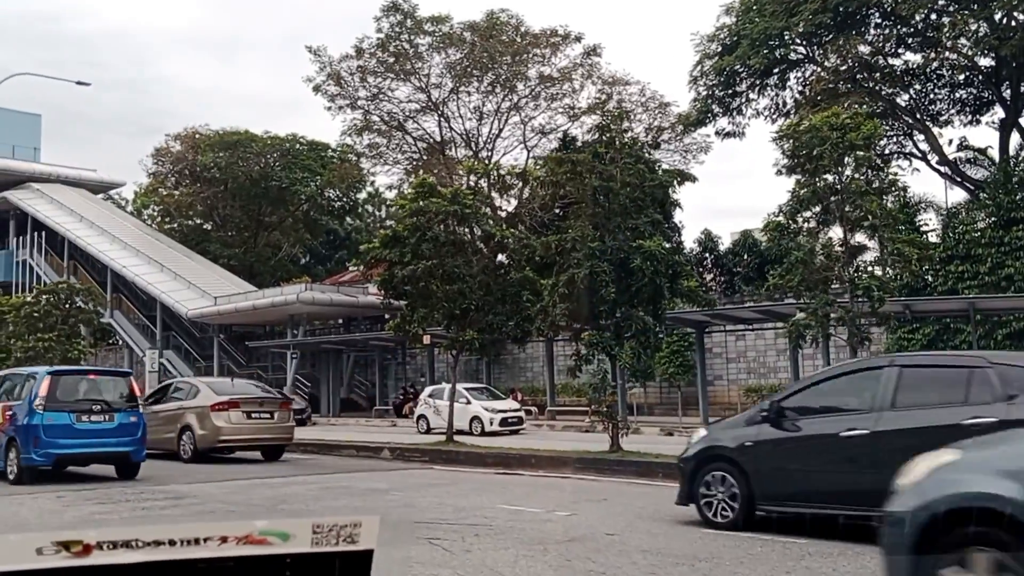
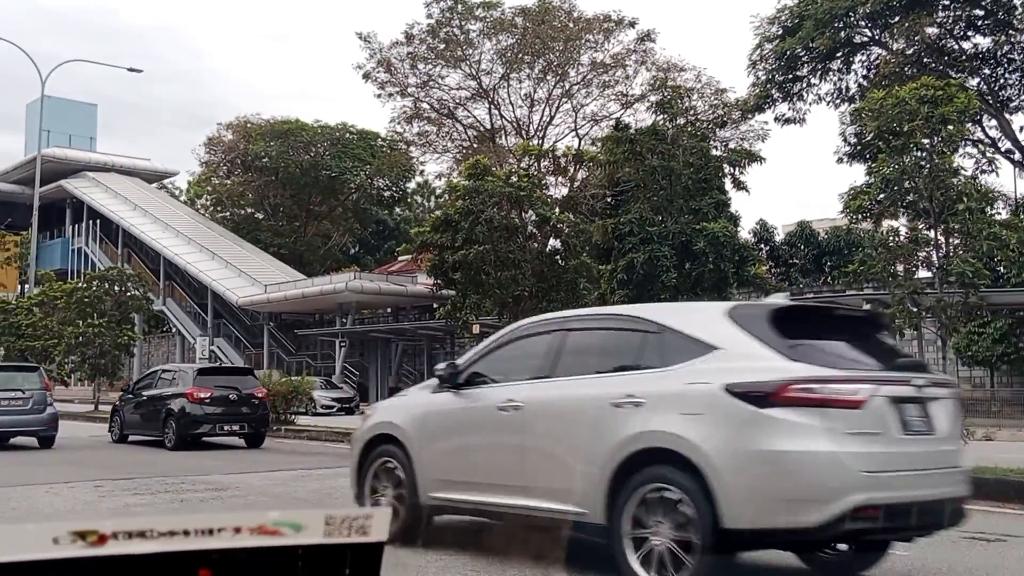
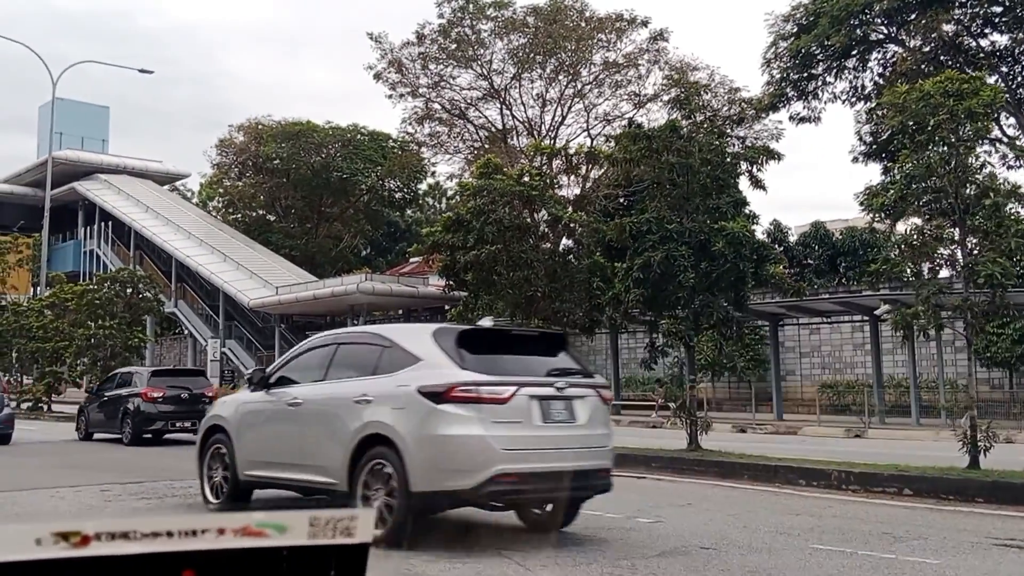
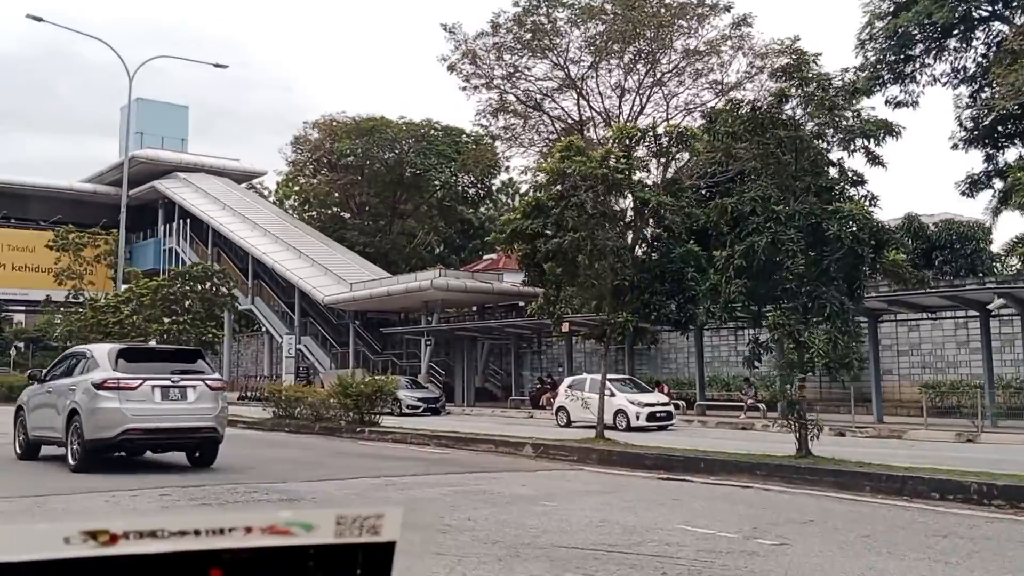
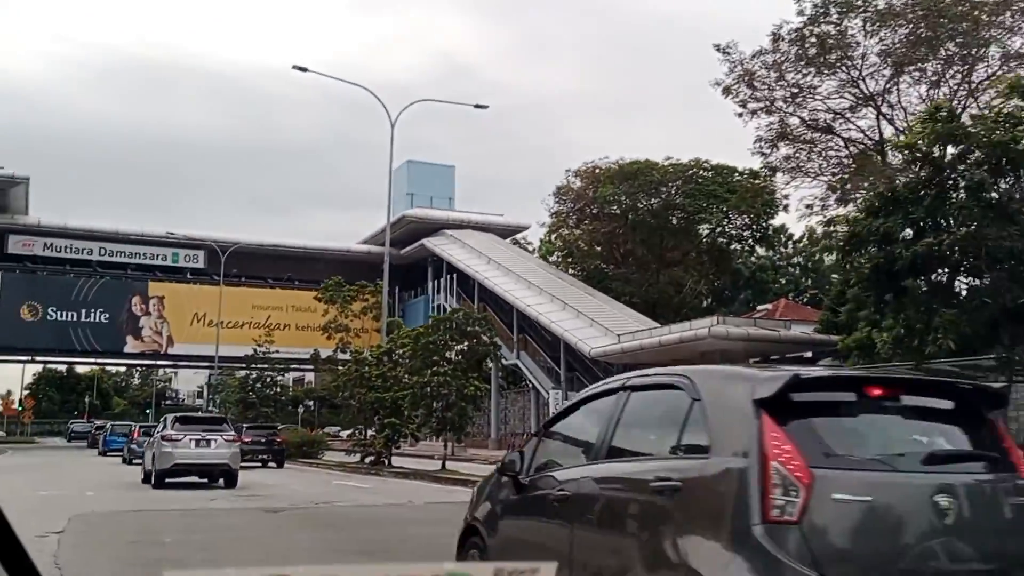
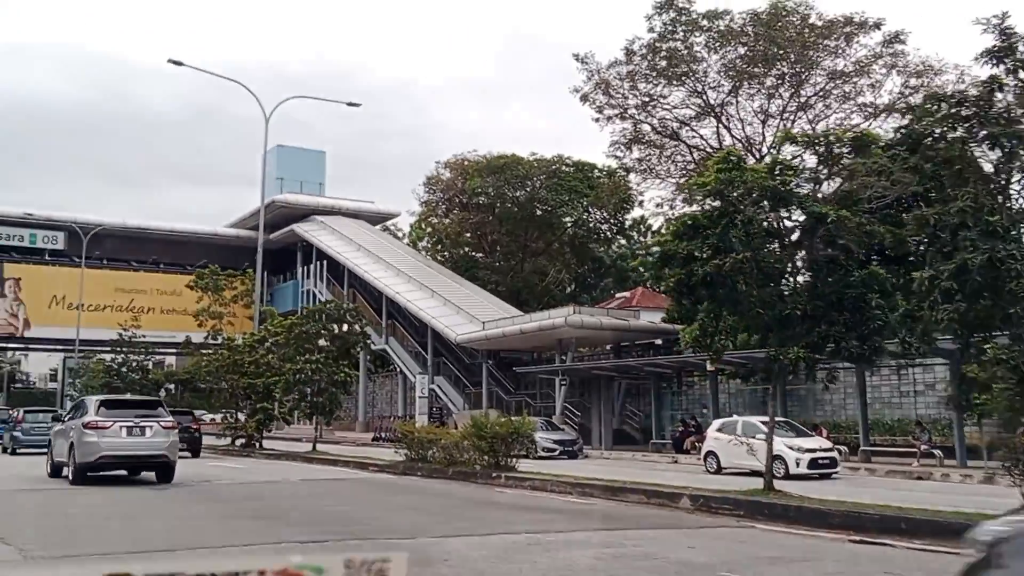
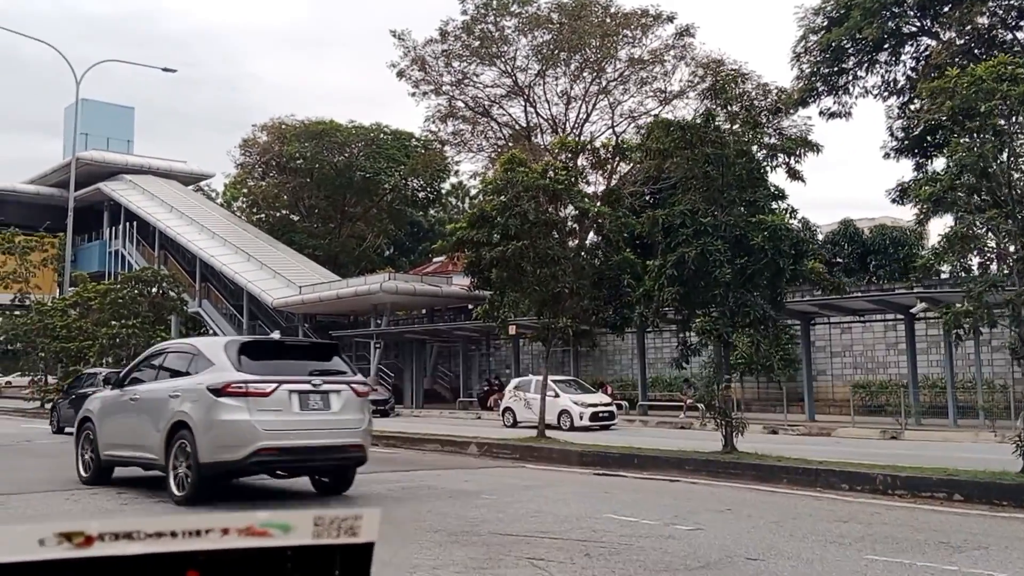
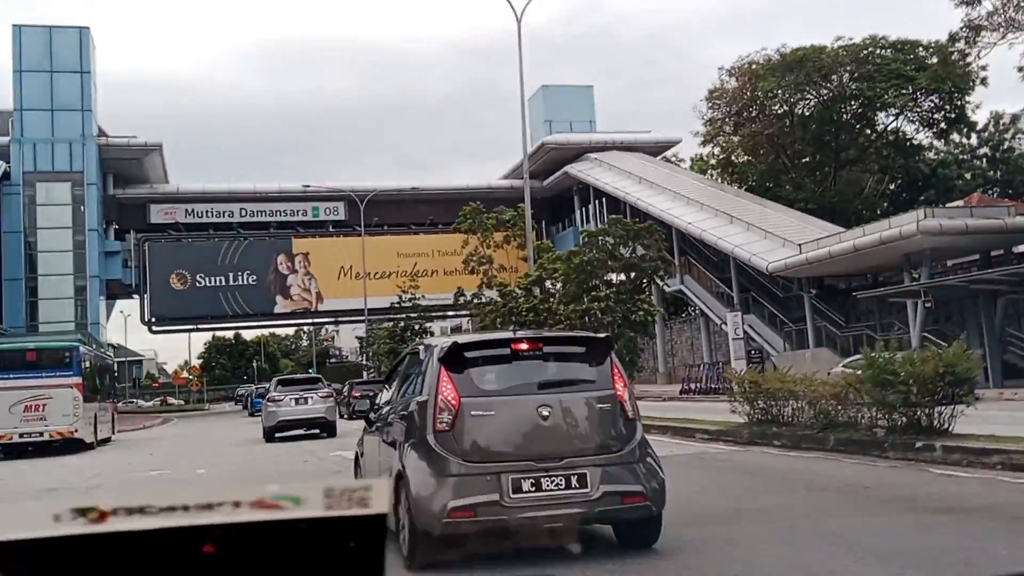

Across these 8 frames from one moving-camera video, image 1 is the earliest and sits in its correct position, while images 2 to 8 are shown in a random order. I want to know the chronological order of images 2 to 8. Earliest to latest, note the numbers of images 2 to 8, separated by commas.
2, 3, 7, 4, 6, 5, 8
